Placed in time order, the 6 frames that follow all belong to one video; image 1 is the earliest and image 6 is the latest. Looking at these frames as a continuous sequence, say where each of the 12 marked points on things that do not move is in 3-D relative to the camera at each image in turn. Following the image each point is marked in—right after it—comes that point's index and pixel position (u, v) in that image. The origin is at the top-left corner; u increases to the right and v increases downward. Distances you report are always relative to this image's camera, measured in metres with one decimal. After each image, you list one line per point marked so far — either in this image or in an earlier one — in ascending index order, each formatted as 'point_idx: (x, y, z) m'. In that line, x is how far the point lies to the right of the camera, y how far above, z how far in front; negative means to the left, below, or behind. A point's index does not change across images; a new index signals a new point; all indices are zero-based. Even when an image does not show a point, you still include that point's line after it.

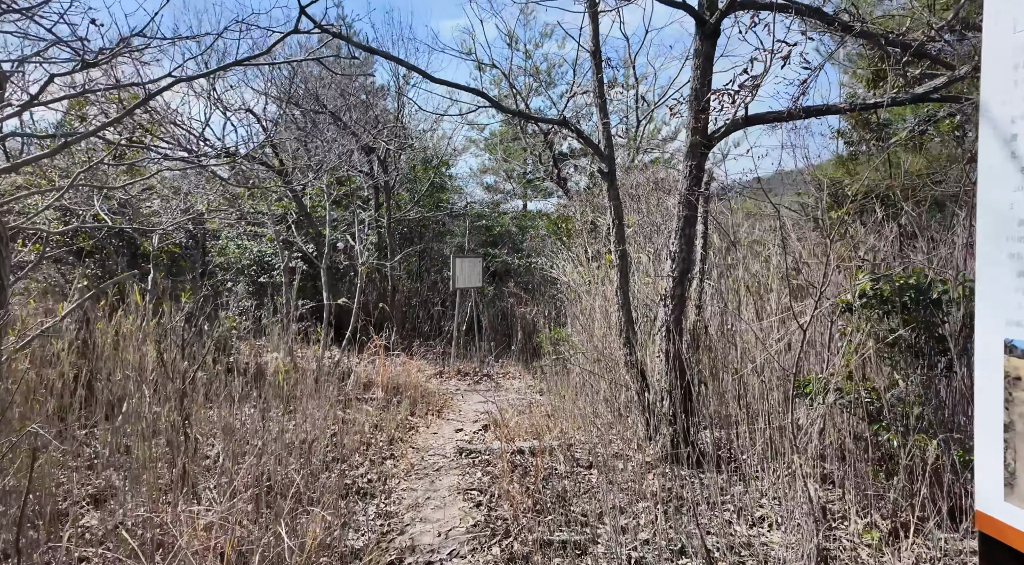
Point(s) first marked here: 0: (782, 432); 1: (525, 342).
0: (+1.1, -0.6, +2.6) m
1: (+0.2, -0.8, +8.2) m
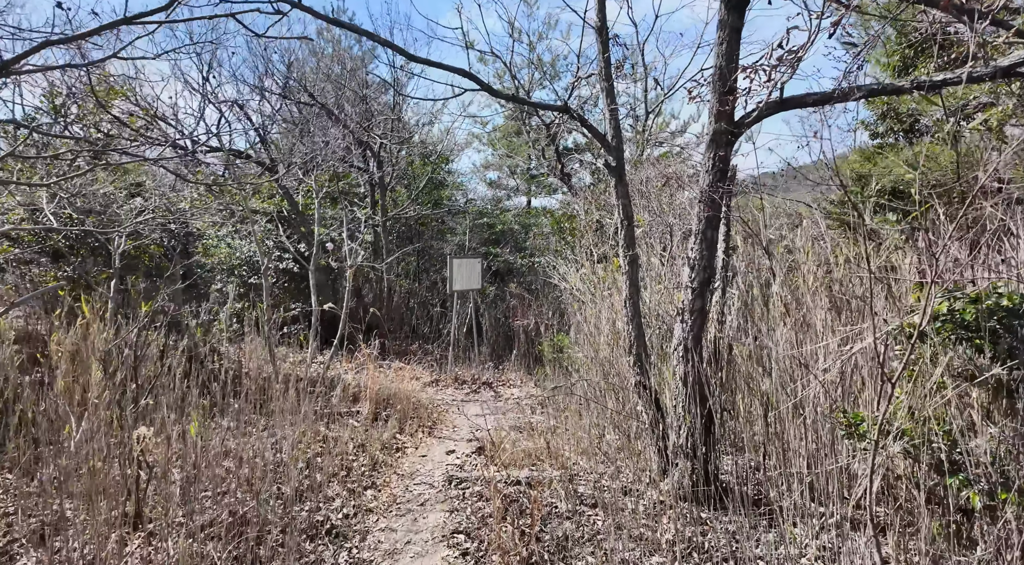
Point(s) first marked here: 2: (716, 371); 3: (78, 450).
0: (+1.1, -0.7, +2.2) m
1: (+0.2, -0.8, +7.8) m
2: (+0.8, -0.4, +2.7) m
3: (-2.1, -0.8, +3.1) m
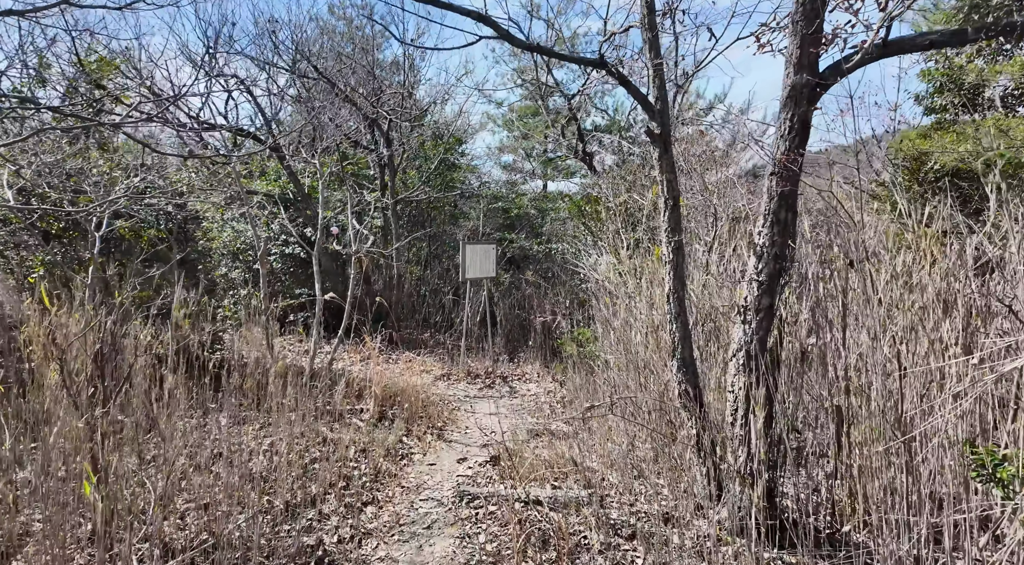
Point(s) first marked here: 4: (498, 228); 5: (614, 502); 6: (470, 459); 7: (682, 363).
0: (+1.1, -0.6, +1.7) m
1: (+0.4, -0.7, +7.4) m
2: (+0.9, -0.3, +2.2) m
3: (-2.0, -0.7, +2.7) m
4: (-0.3, +0.9, +10.7) m
5: (+0.4, -0.9, +2.7) m
6: (-0.2, -1.0, +3.7) m
7: (+0.7, -0.3, +2.5) m
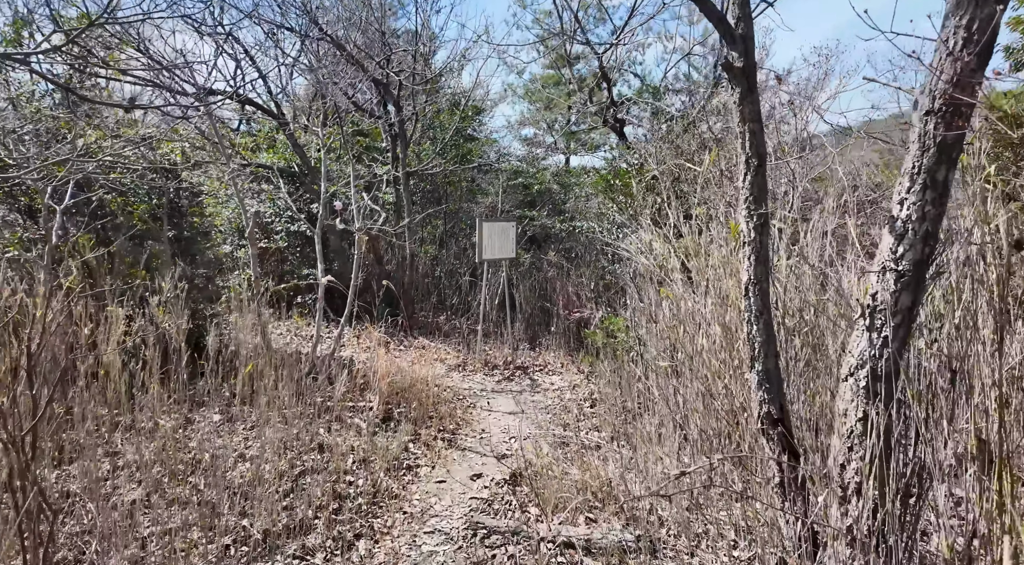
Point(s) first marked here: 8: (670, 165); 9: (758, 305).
0: (+1.2, -0.6, +1.1) m
1: (+0.6, -0.5, +6.8) m
2: (+1.0, -0.3, +1.6) m
3: (-1.9, -0.7, +2.3) m
4: (+0.1, +1.2, +10.1) m
5: (+0.5, -0.9, +2.1) m
6: (-0.1, -0.9, +3.2) m
7: (+0.7, -0.3, +1.9) m
8: (+1.1, +0.8, +4.4) m
9: (+0.7, -0.1, +1.9) m
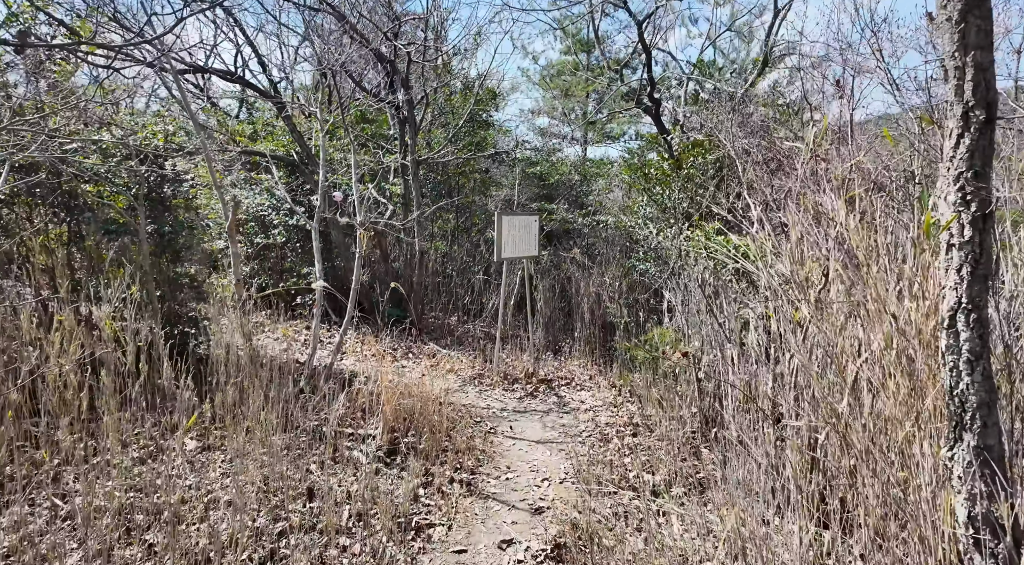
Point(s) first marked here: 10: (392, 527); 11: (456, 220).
0: (+1.3, -0.7, +0.4) m
1: (+0.8, -0.5, +6.1) m
2: (+1.1, -0.4, +1.0) m
3: (-1.8, -0.7, +1.6) m
4: (+0.3, +1.2, +9.4) m
5: (+0.6, -0.9, +1.4) m
6: (0.0, -1.0, +2.5) m
7: (+0.9, -0.3, +1.2) m
8: (+1.3, +0.8, +3.8) m
9: (+0.8, -0.1, +1.2) m
10: (-0.5, -0.9, +2.5) m
11: (-0.7, +0.8, +7.9) m
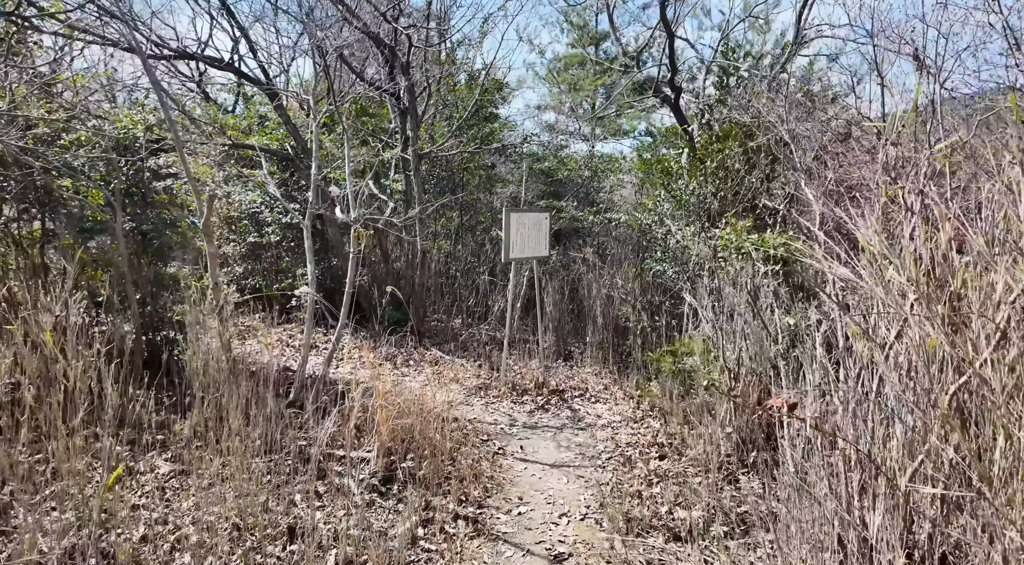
0: (+1.3, -0.7, +0.1) m
1: (+0.9, -0.5, +5.7) m
2: (+1.2, -0.4, +0.6) m
3: (-1.8, -0.7, +1.2) m
4: (+0.4, +1.2, +9.0) m
5: (+0.7, -0.9, +1.0) m
6: (+0.1, -1.0, +2.1) m
7: (+0.9, -0.3, +0.8) m
8: (+1.3, +0.8, +3.4) m
9: (+0.9, -0.1, +0.8) m
10: (-0.4, -0.9, +2.1) m
11: (-0.6, +0.8, +7.6) m
